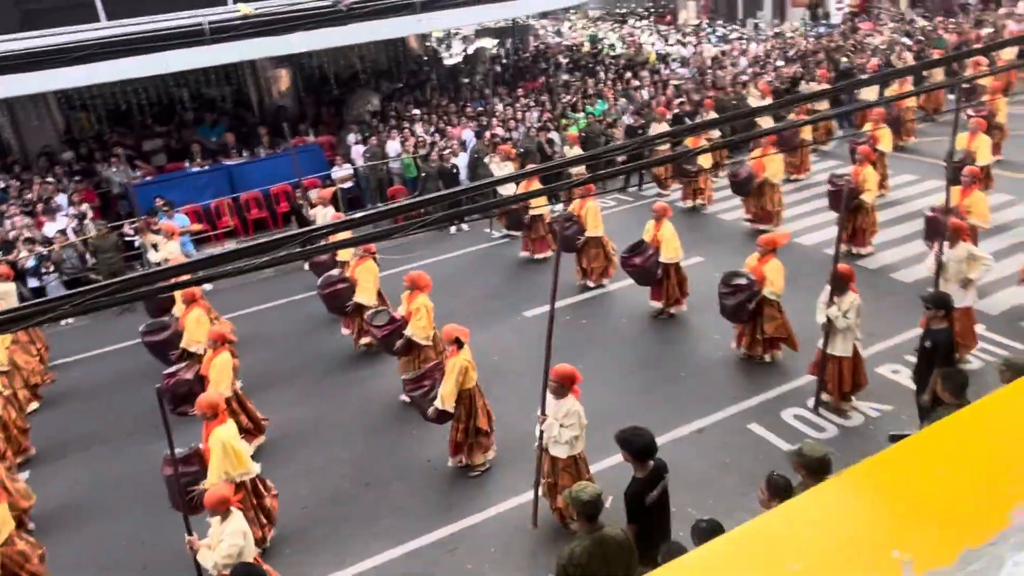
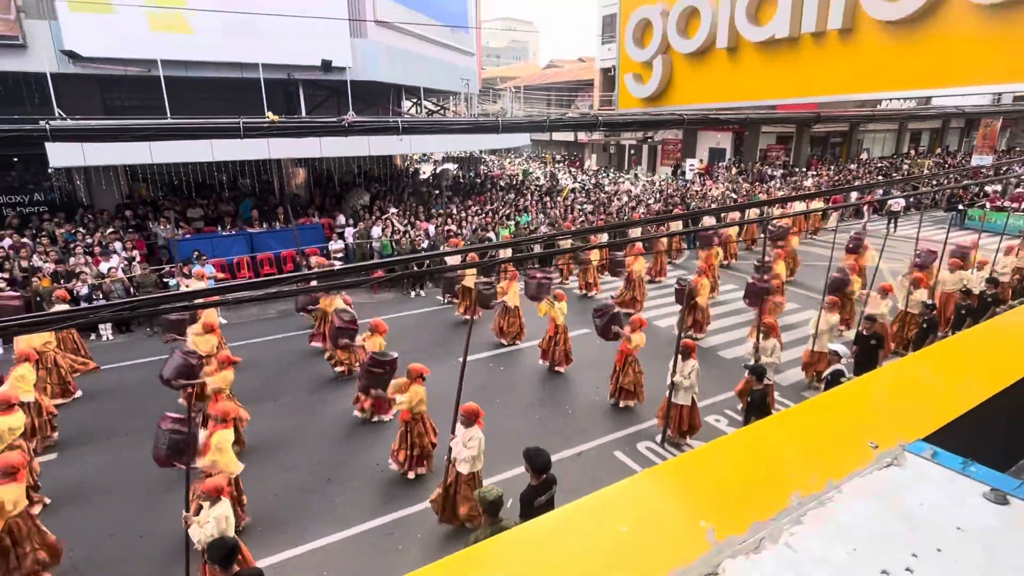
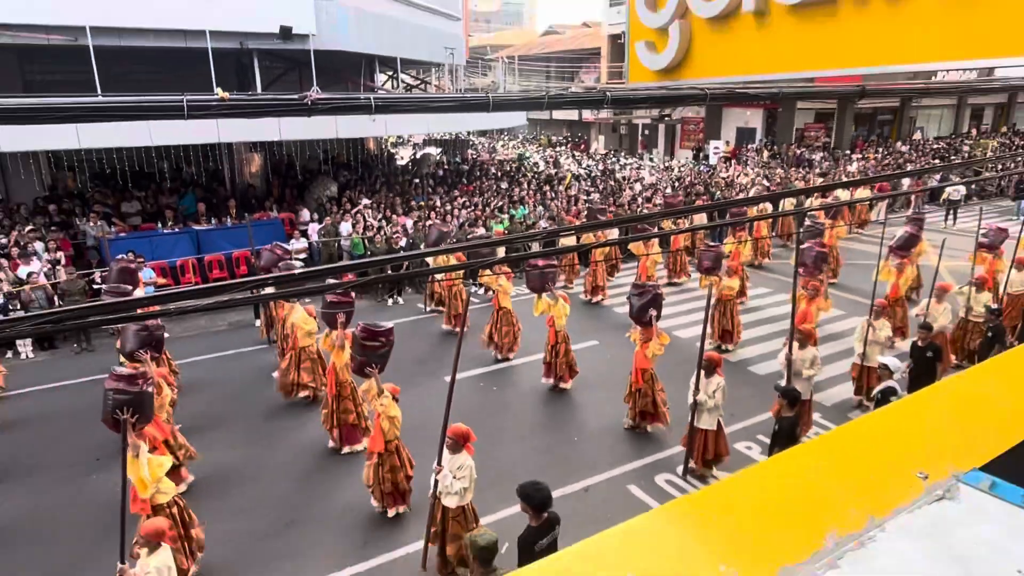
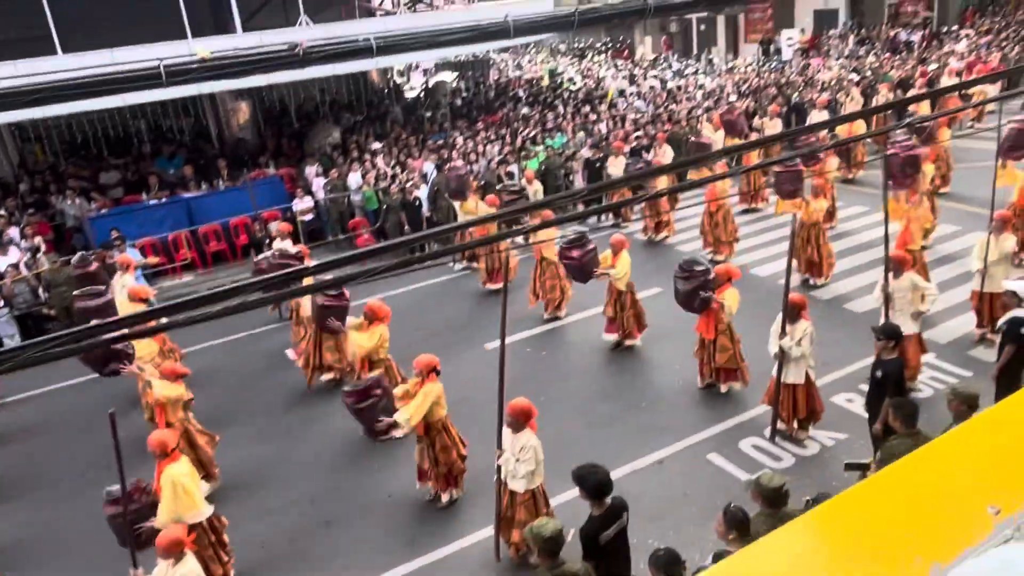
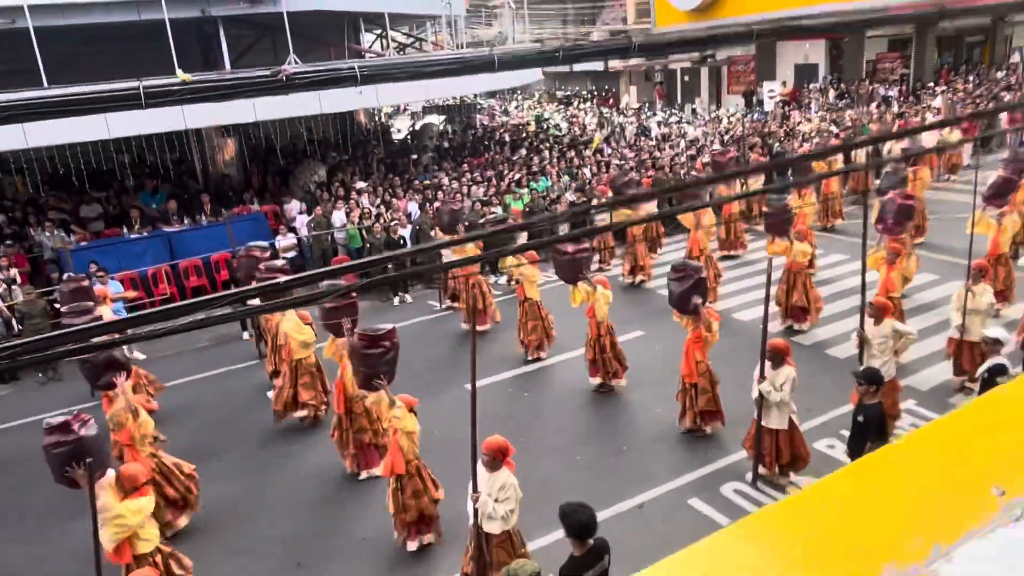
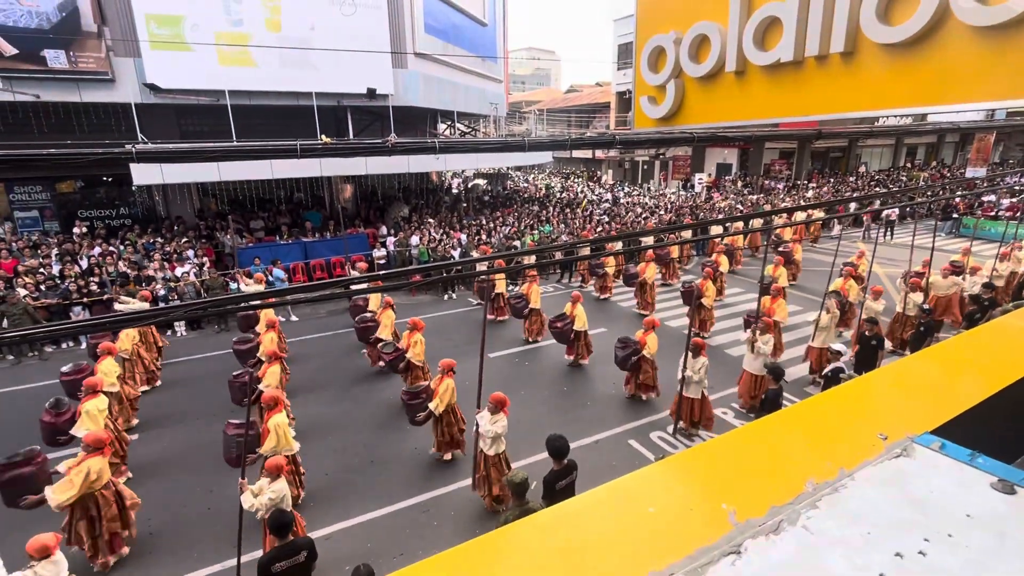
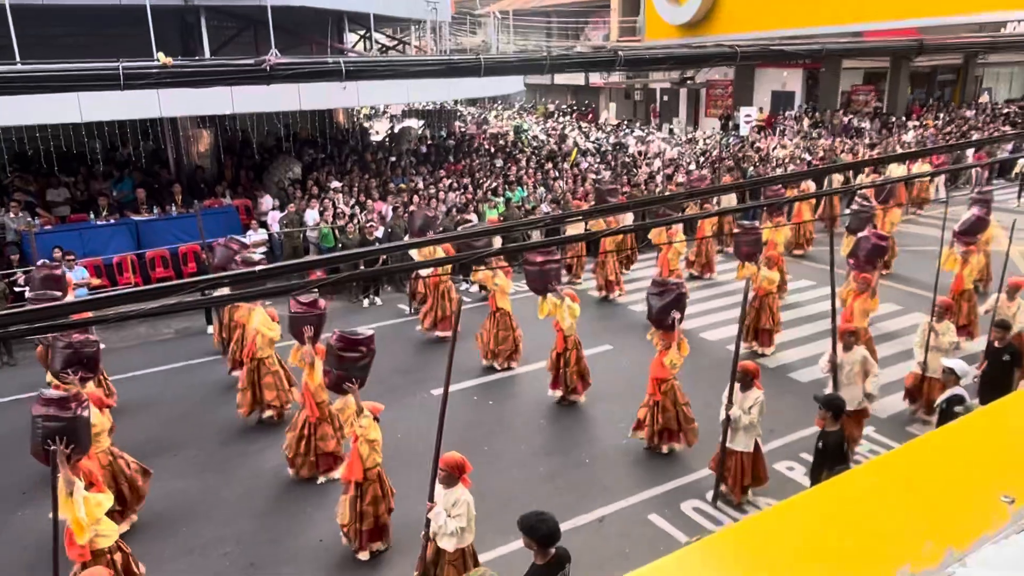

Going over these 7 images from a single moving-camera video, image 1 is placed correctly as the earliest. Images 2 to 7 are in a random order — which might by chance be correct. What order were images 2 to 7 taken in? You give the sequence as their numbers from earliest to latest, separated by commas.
4, 5, 7, 3, 2, 6
